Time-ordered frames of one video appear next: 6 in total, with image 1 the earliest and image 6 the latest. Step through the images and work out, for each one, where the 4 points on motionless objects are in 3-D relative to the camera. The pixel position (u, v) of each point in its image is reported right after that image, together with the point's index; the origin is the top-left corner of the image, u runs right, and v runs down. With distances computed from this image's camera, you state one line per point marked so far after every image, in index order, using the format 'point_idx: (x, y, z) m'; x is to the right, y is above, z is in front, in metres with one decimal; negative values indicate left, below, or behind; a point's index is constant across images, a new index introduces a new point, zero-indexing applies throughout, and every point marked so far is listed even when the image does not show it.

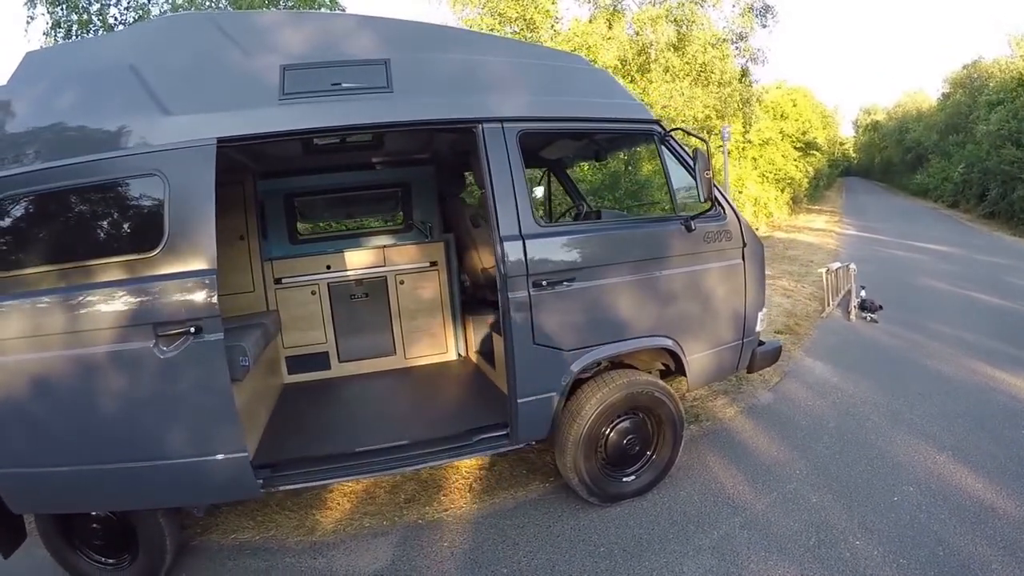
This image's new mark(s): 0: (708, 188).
0: (+1.0, +0.6, +3.3) m
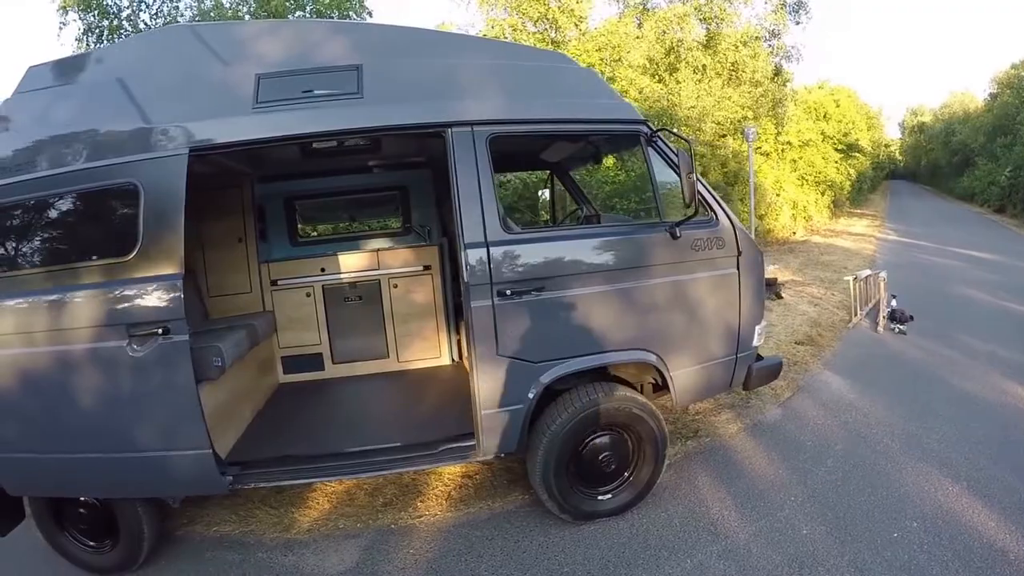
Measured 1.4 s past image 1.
0: (+0.9, +0.5, +3.2) m
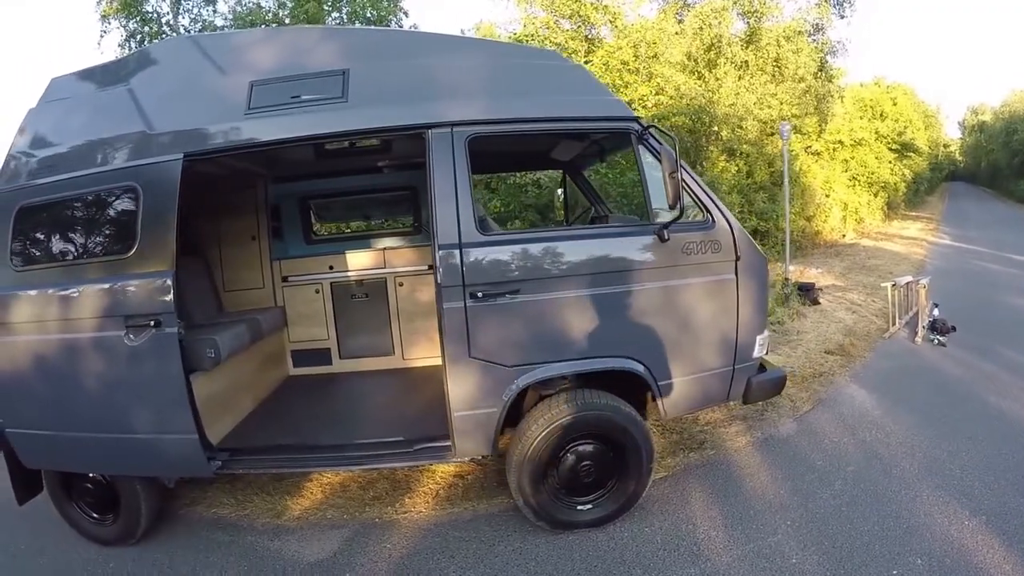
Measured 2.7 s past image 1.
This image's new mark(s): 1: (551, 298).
0: (+0.8, +0.5, +3.1) m
1: (+0.2, 0.0, +3.1) m
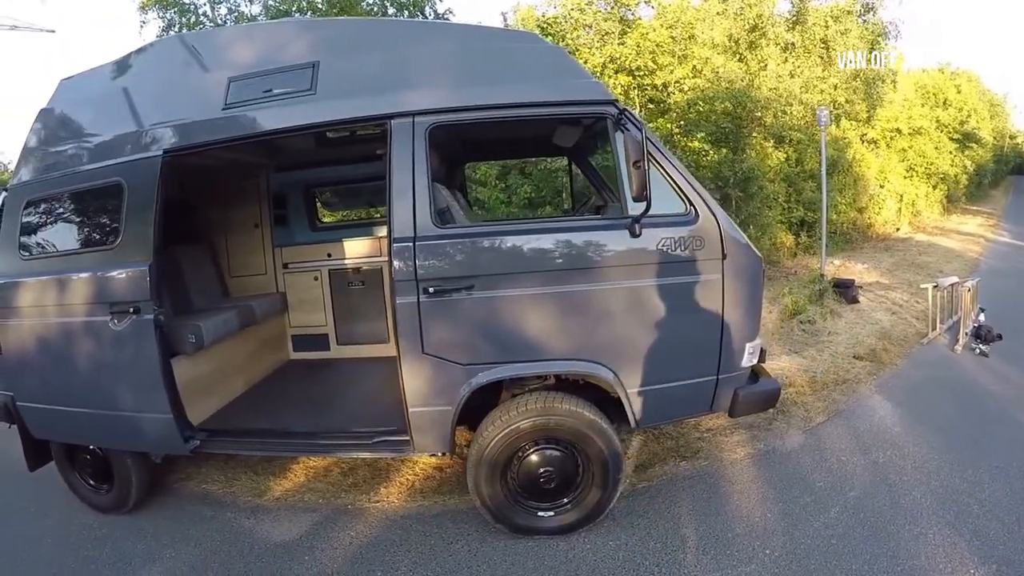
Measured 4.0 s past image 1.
0: (+0.6, +0.5, +3.0) m
1: (0.0, 0.0, +3.0) m
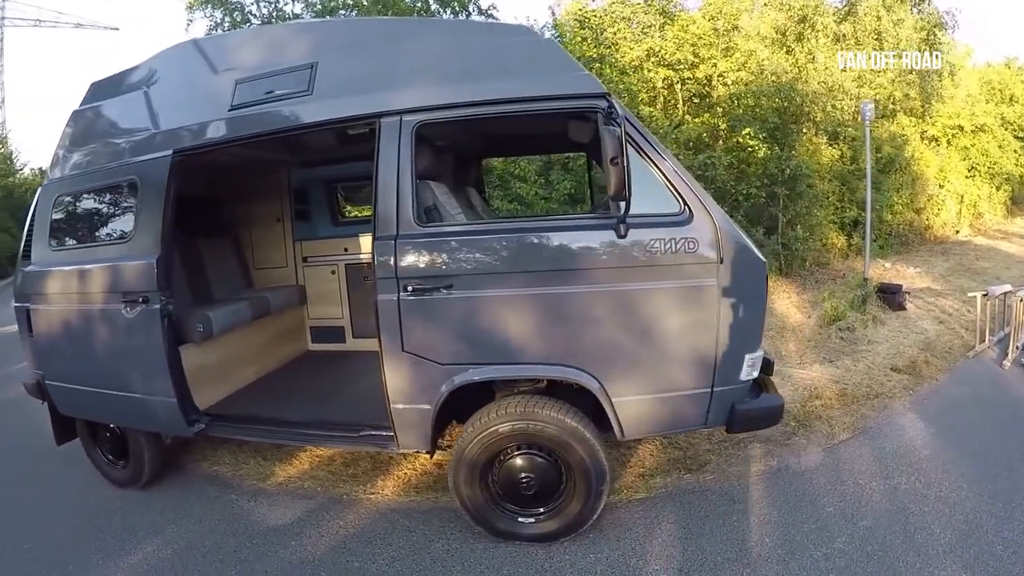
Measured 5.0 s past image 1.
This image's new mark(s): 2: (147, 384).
0: (+0.5, +0.5, +2.9) m
1: (-0.1, 0.0, +3.0) m
2: (-2.0, -0.5, +3.5) m
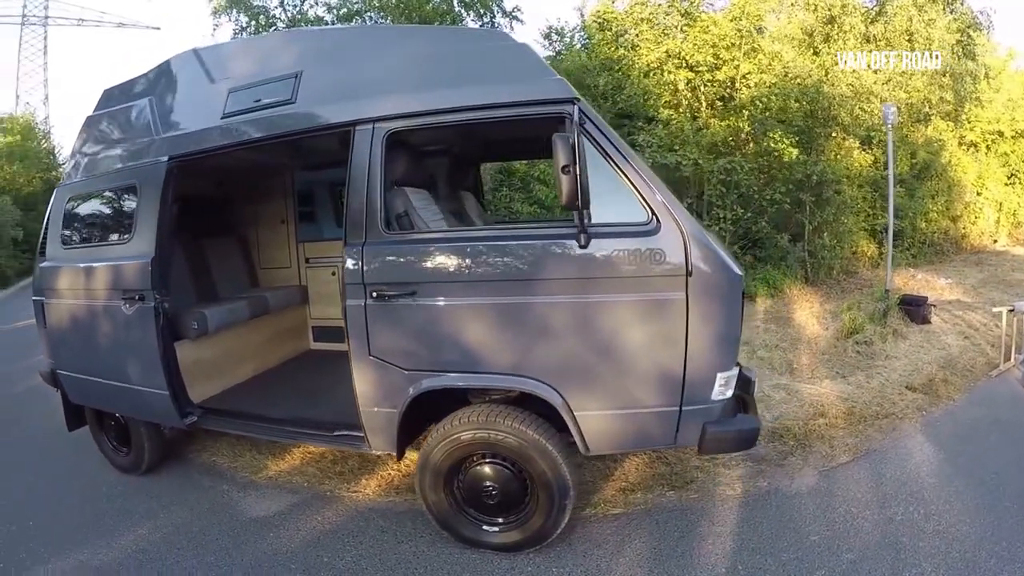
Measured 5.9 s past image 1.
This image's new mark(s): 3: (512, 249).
0: (+0.3, +0.4, +2.8) m
1: (-0.3, -0.1, +3.0) m
2: (-2.2, -0.5, +3.7) m
3: (0.0, +0.2, +3.0) m
